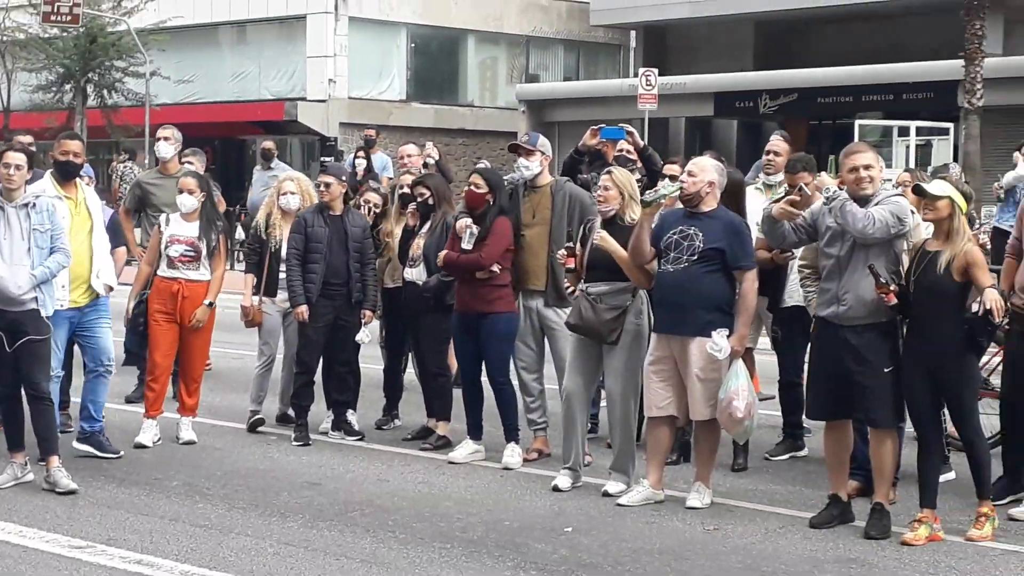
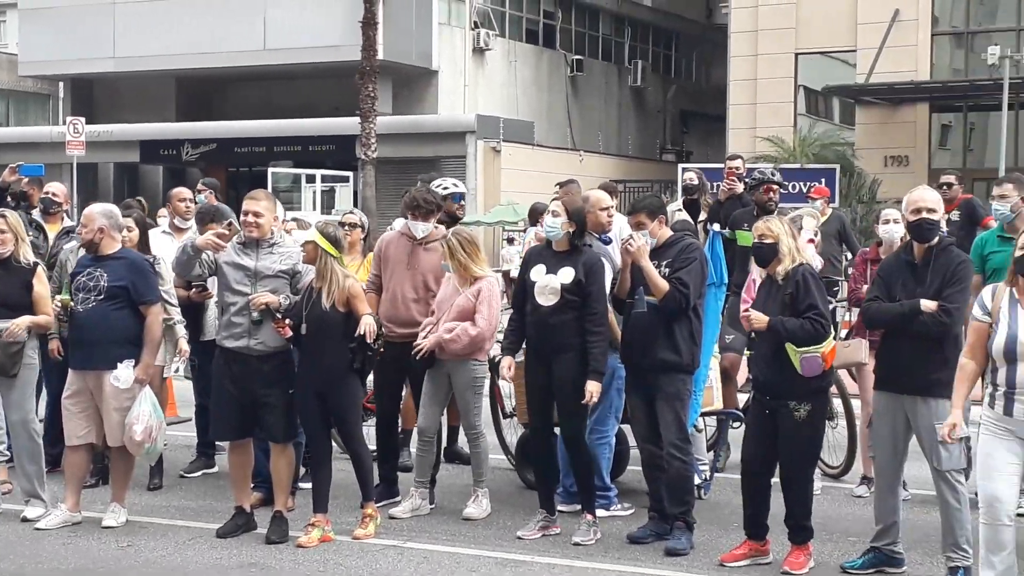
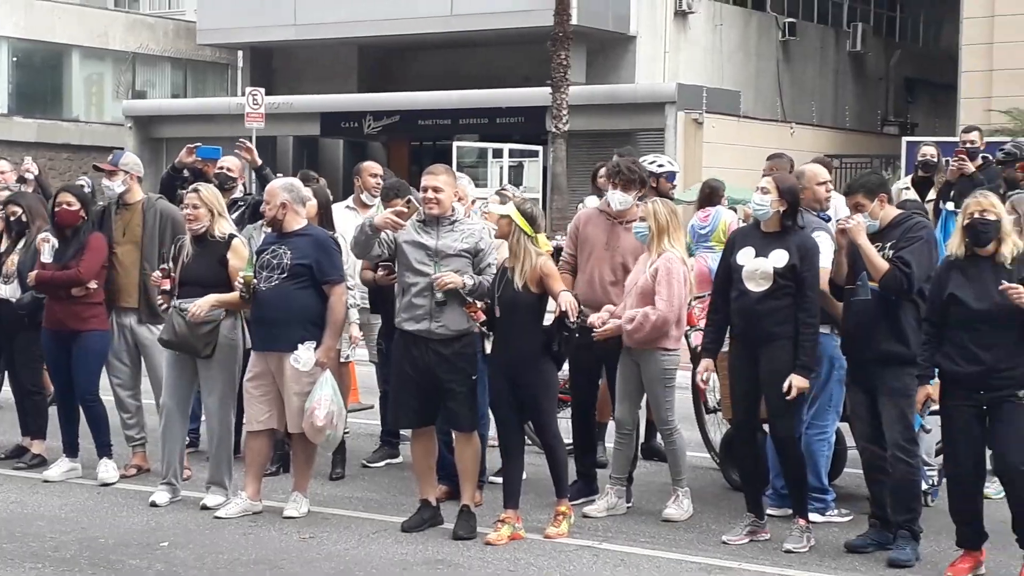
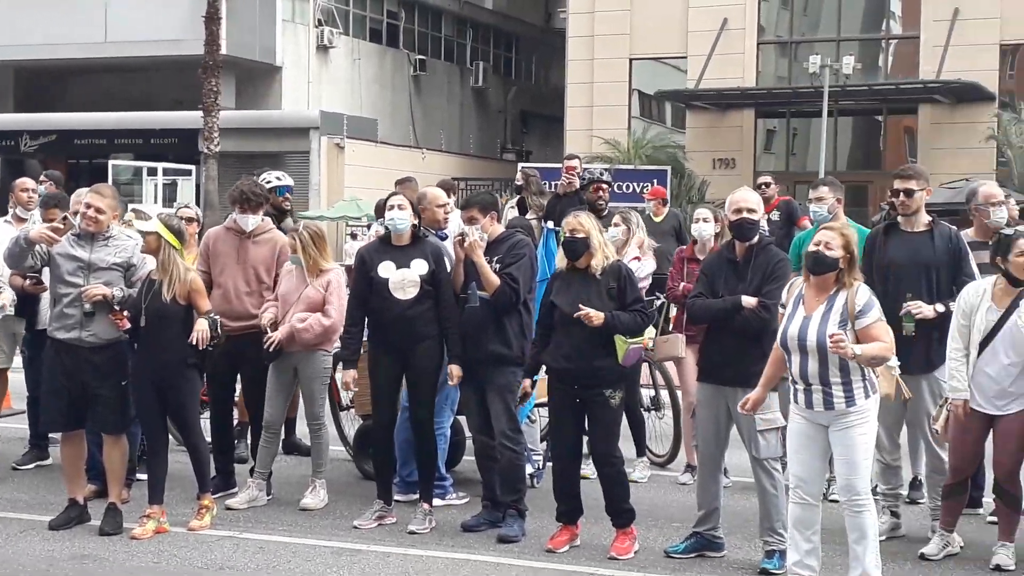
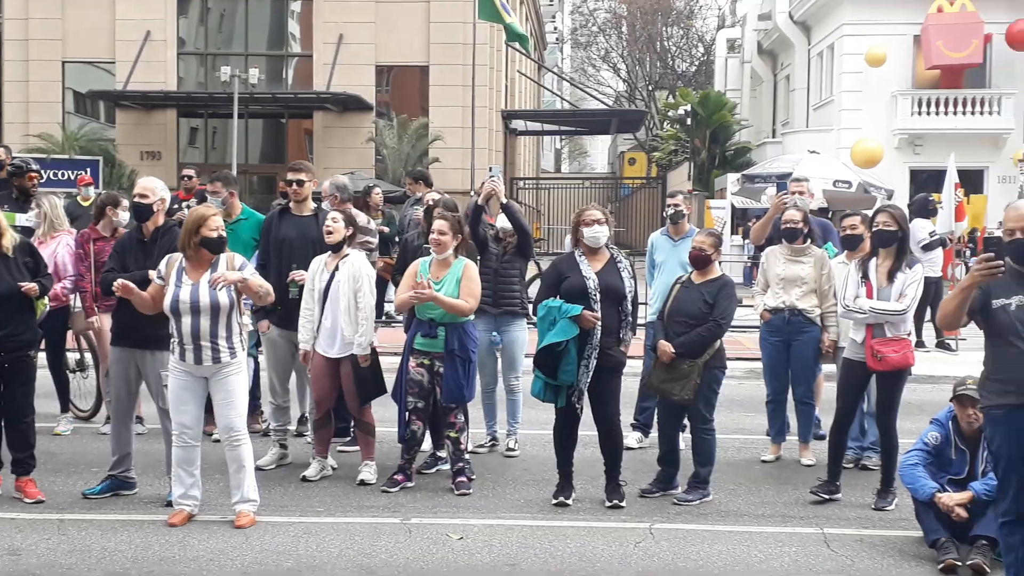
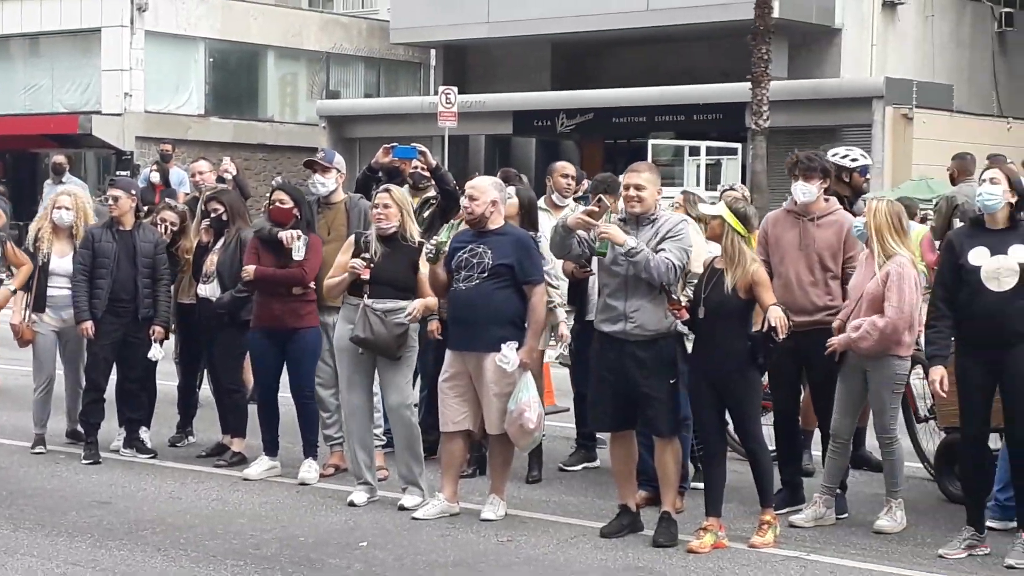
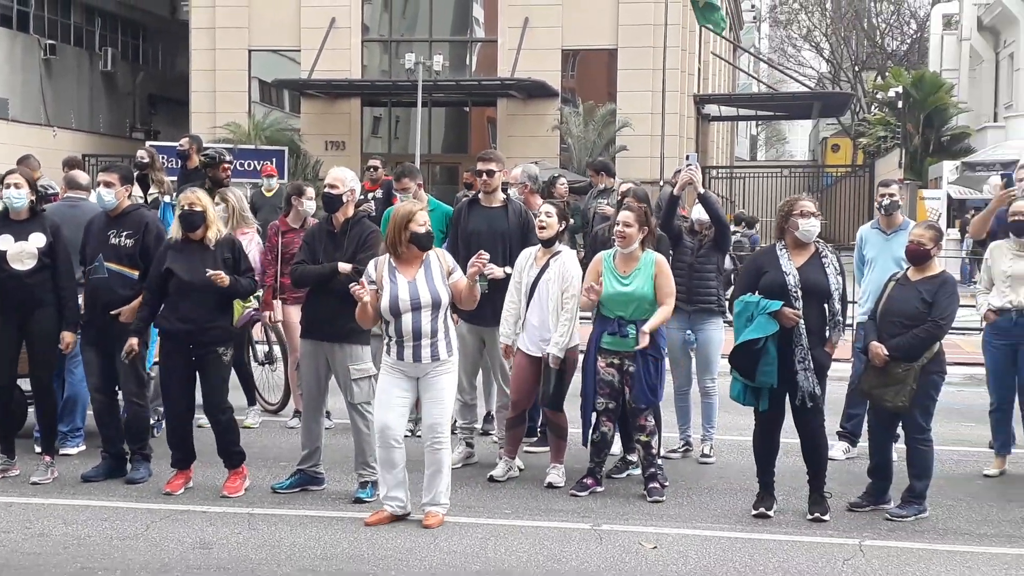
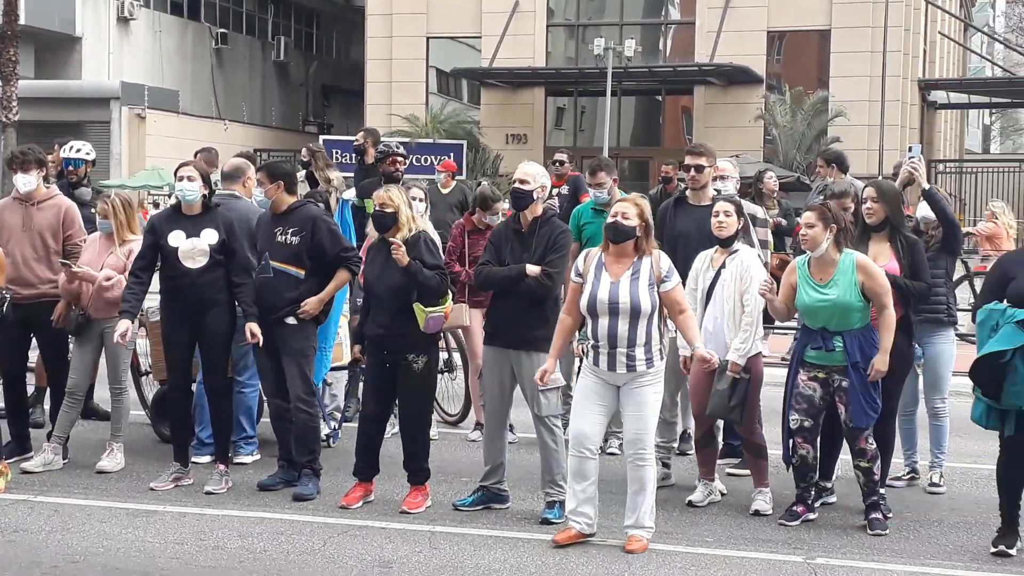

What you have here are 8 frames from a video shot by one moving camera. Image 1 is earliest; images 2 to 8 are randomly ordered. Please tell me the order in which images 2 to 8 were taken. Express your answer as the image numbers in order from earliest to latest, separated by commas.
6, 3, 2, 4, 8, 7, 5
